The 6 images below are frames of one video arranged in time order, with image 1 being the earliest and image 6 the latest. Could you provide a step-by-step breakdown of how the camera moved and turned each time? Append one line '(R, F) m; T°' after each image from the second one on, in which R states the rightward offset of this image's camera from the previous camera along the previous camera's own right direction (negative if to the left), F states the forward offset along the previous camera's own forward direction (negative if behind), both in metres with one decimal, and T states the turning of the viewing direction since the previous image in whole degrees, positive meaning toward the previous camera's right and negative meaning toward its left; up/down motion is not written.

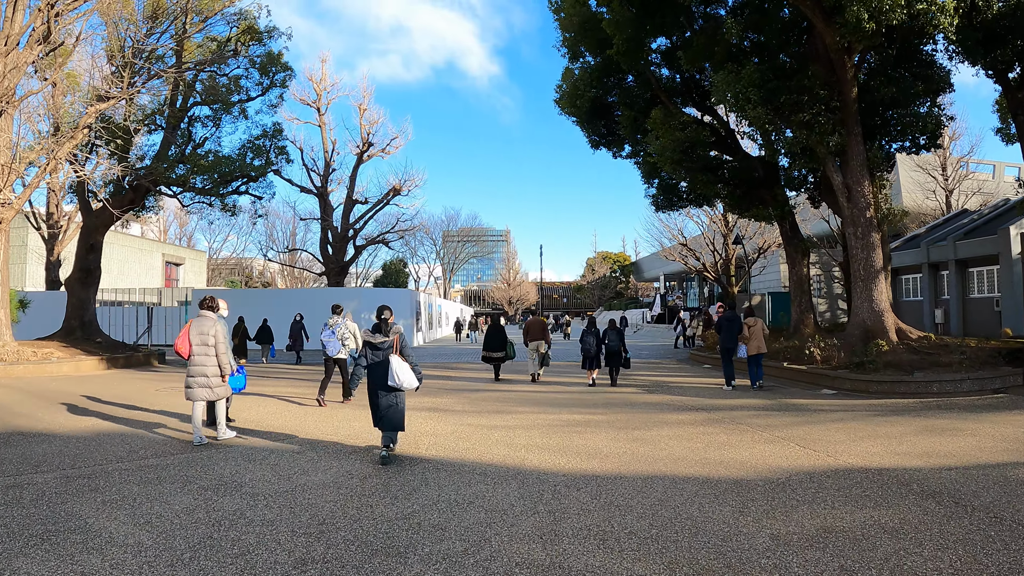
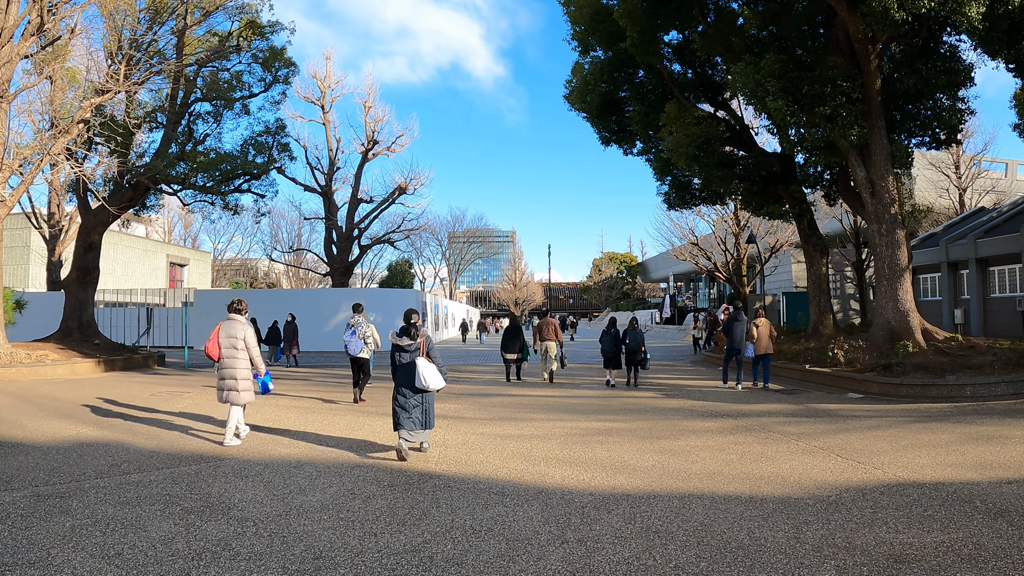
(-0.1, +0.5) m; 0°
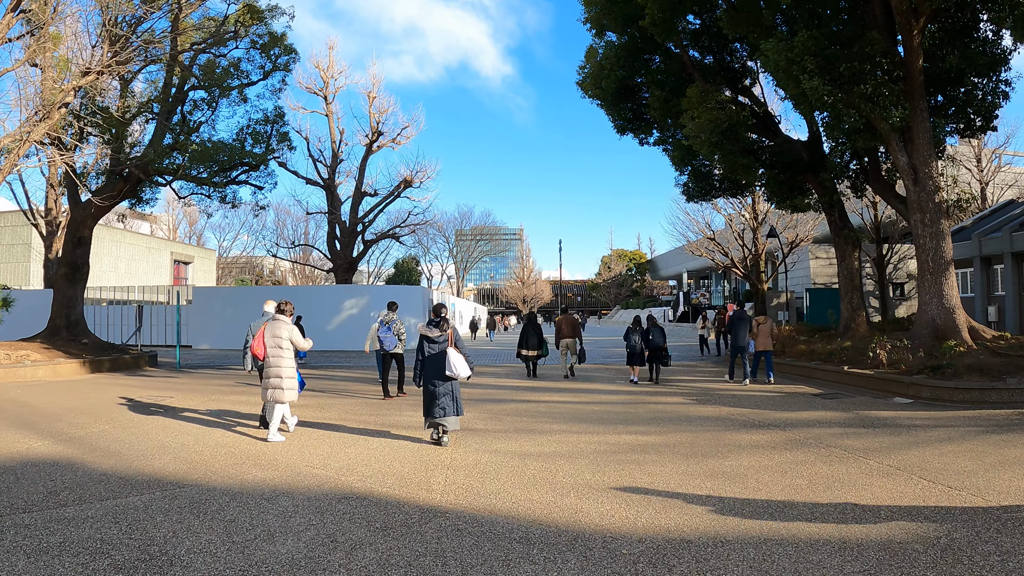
(-0.1, +0.9) m; 0°
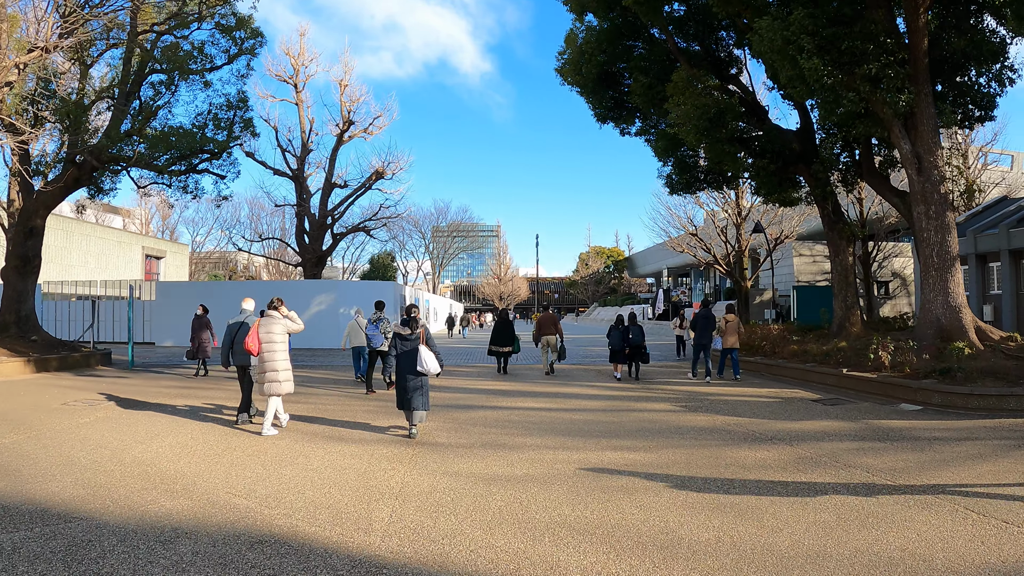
(+0.1, +0.9) m; +2°
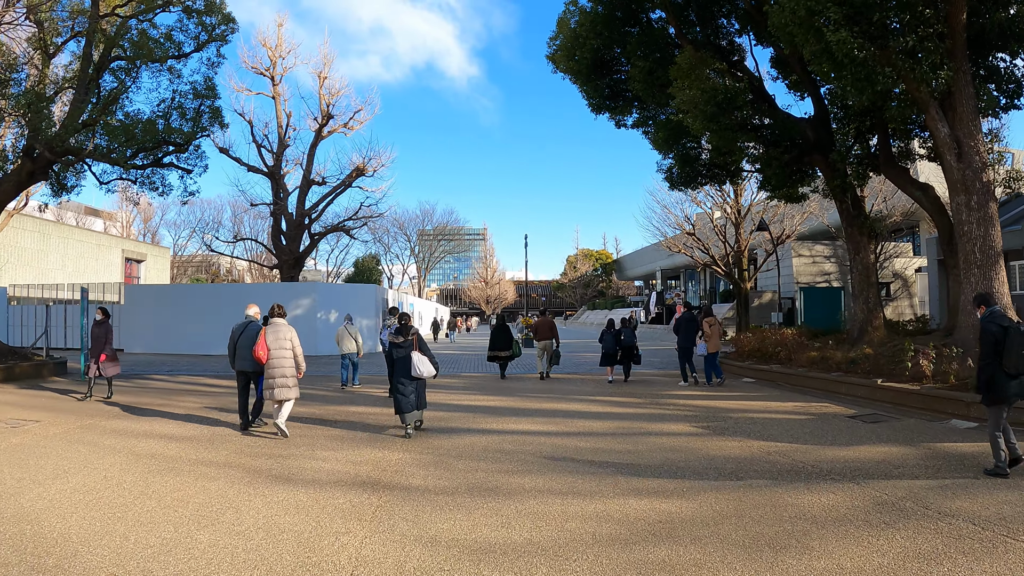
(-0.1, +1.2) m; +1°
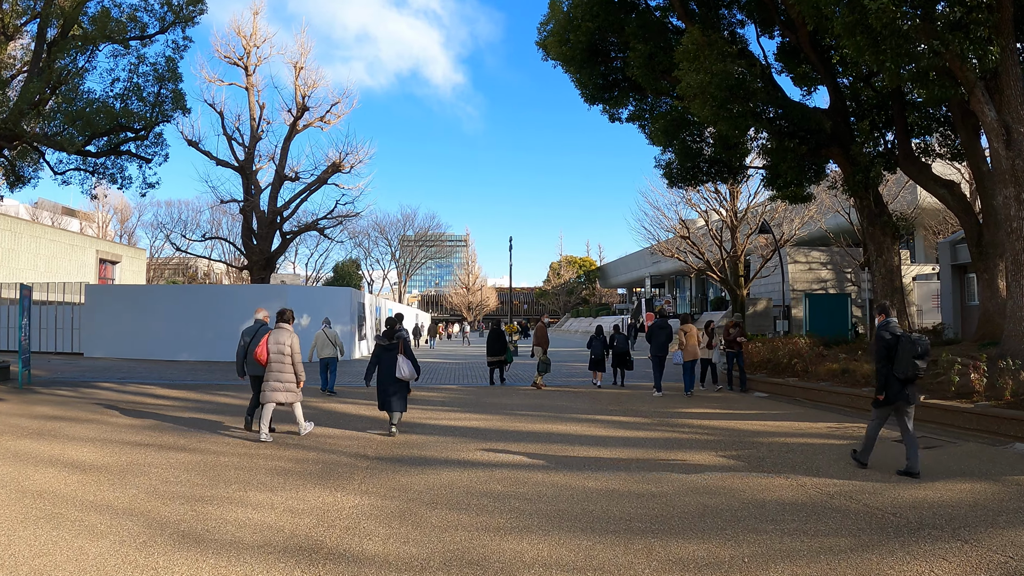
(-0.1, +1.2) m; +1°
